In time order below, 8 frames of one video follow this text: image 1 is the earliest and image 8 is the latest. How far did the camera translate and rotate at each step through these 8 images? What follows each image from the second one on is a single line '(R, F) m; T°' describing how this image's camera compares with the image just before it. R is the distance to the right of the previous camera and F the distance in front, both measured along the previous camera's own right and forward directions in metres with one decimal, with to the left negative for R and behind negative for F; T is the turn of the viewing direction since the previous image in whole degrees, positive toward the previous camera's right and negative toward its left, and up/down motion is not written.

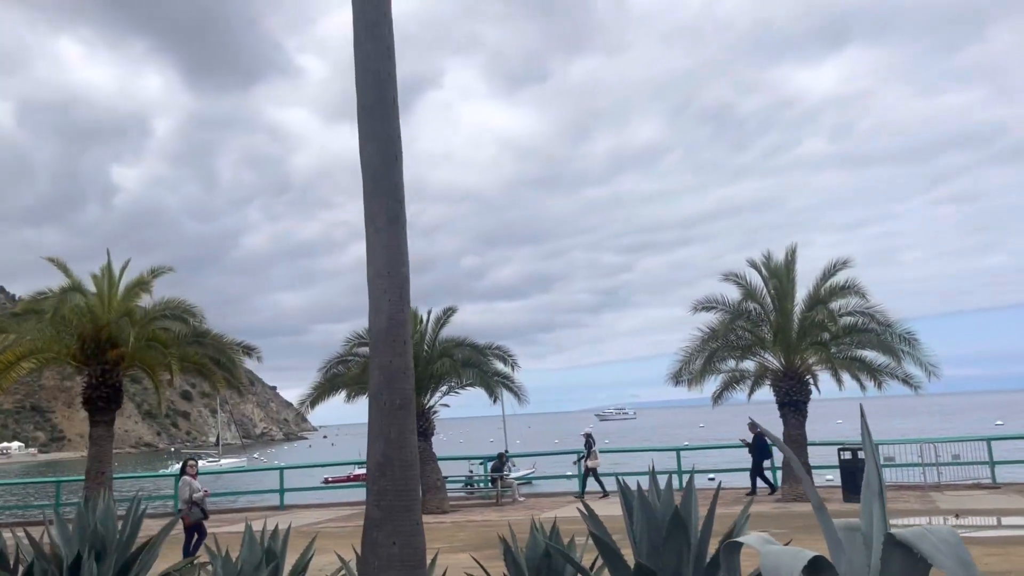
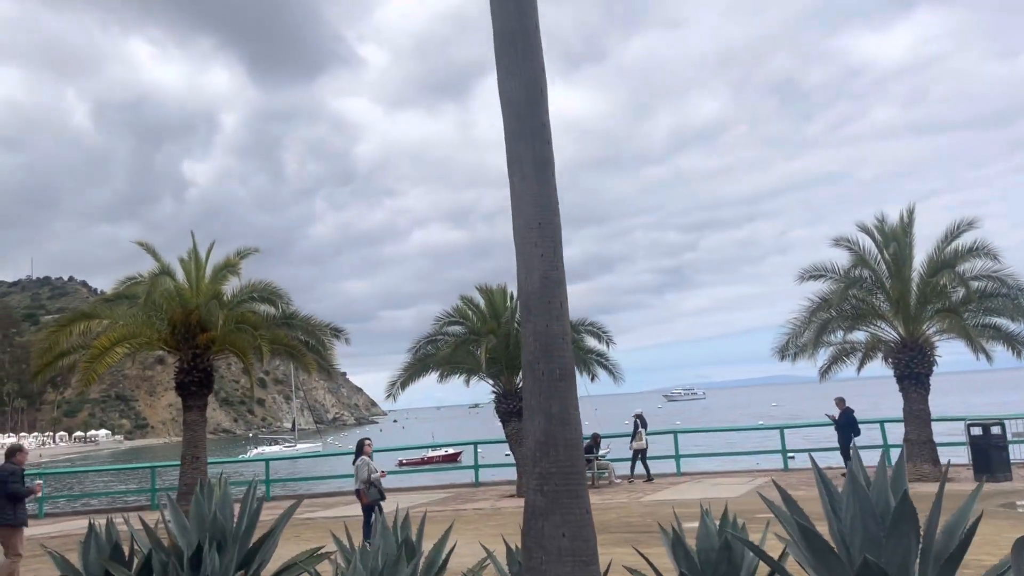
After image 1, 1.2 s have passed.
(-0.6, +0.7) m; -4°
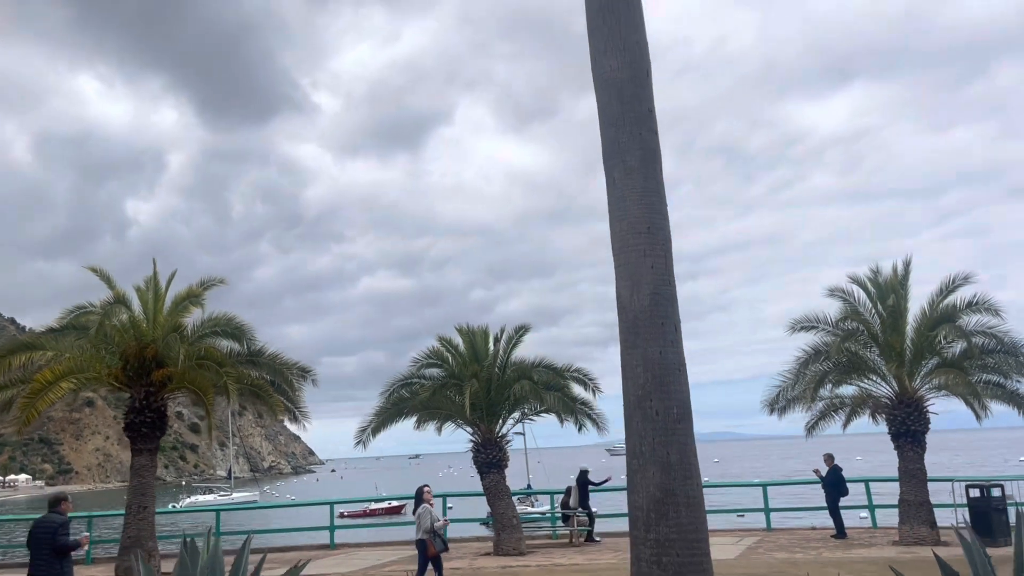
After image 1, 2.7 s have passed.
(-0.7, +0.8) m; +4°
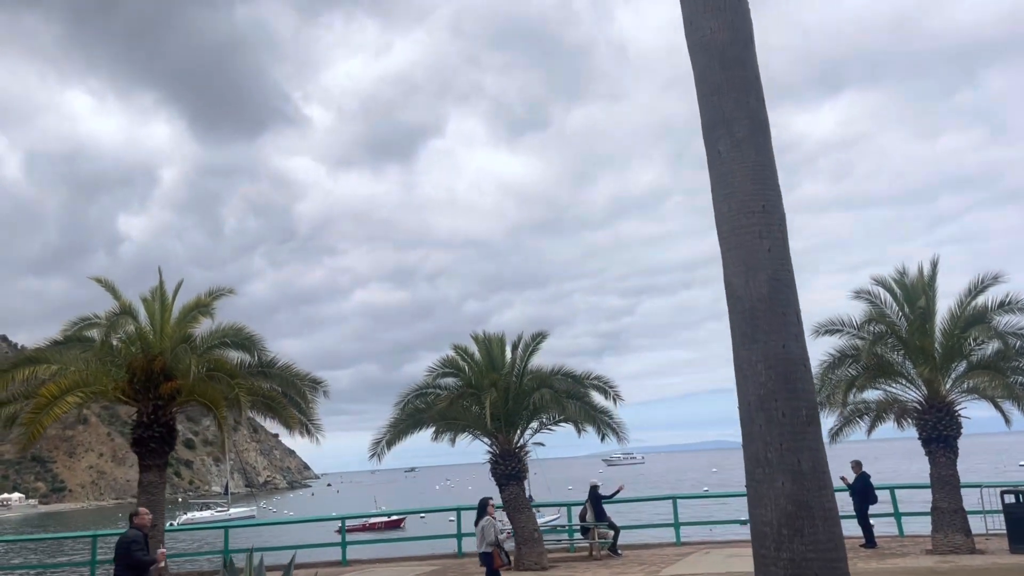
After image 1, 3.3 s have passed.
(-0.4, +0.4) m; 0°
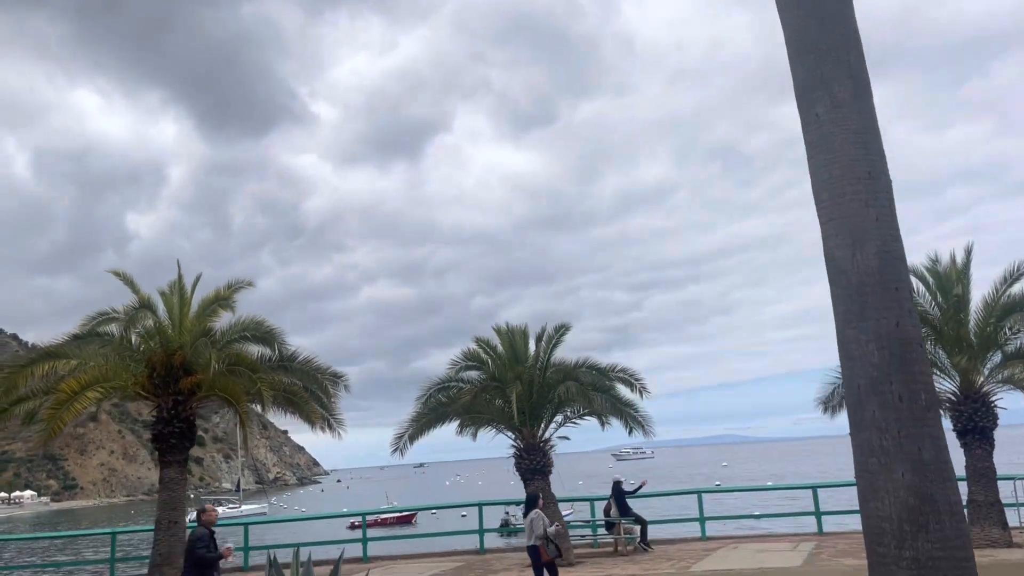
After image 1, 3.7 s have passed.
(-0.3, +0.3) m; -1°
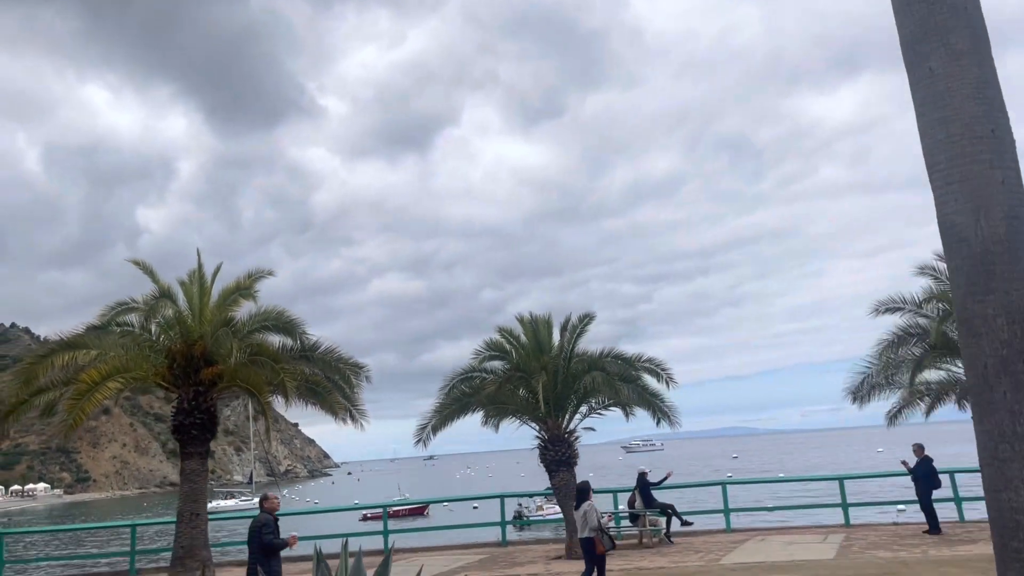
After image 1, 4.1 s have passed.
(-0.2, +0.2) m; -1°
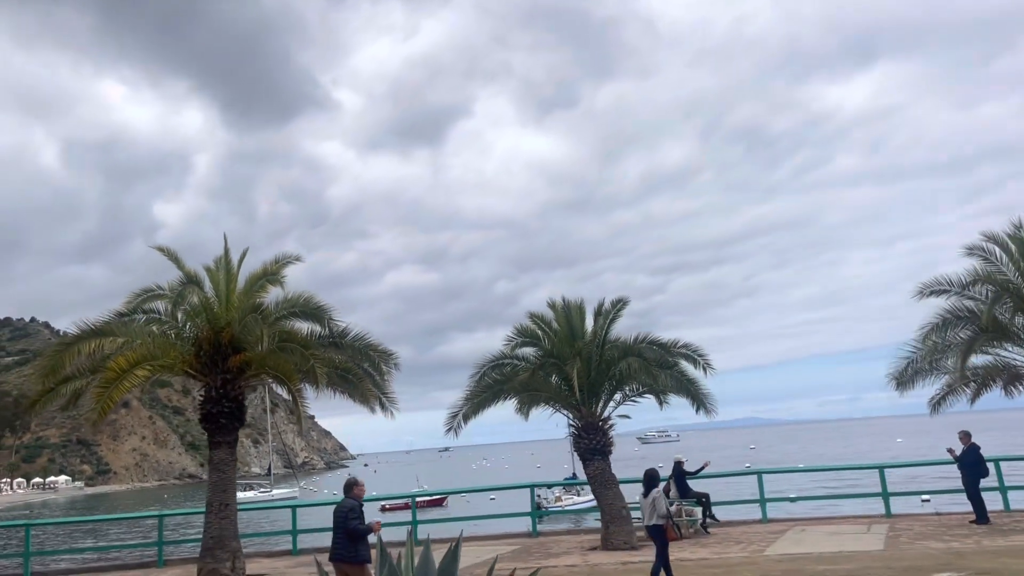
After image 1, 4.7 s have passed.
(-0.3, +0.4) m; -1°
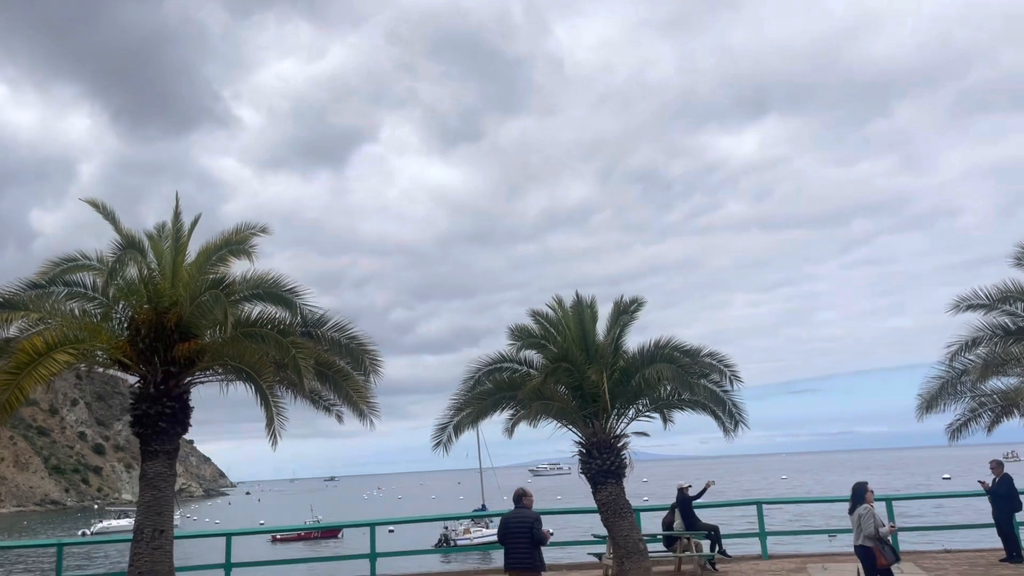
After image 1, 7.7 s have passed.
(-1.5, +2.1) m; +7°
